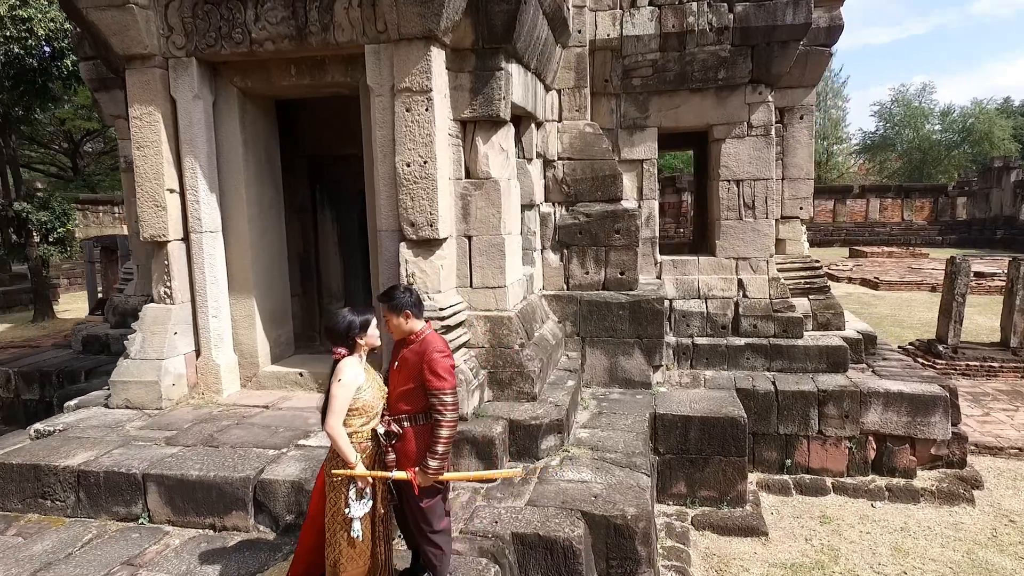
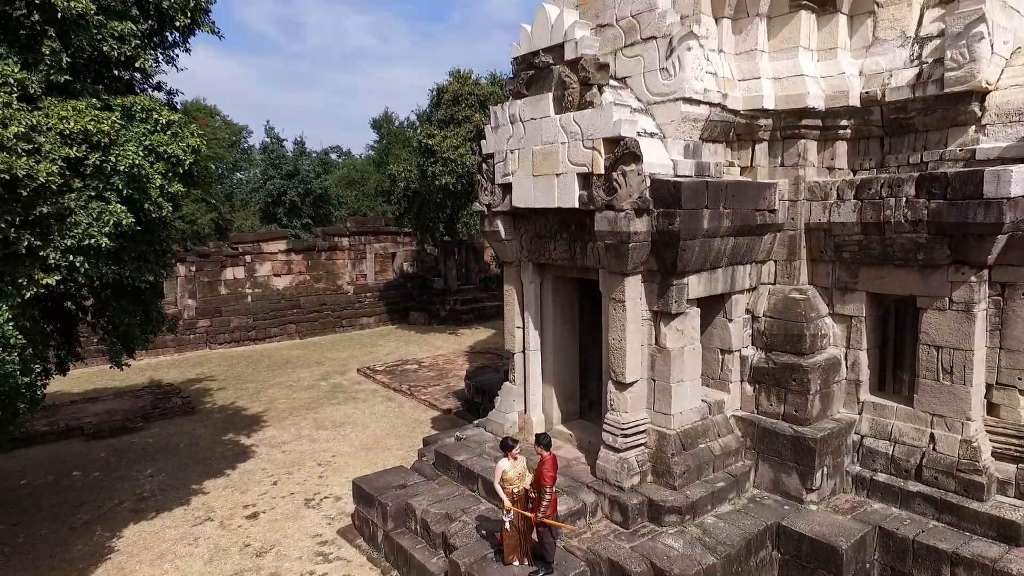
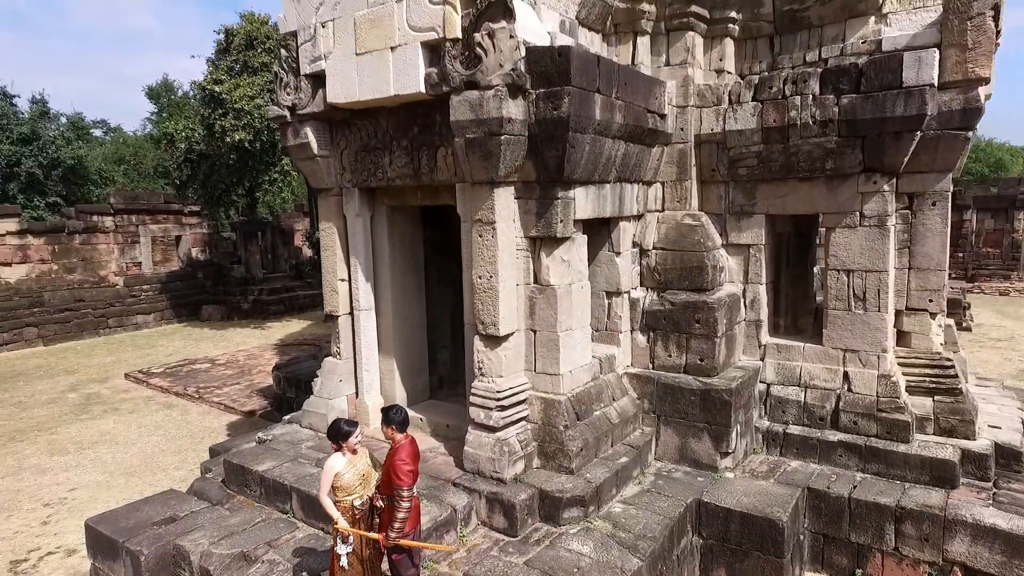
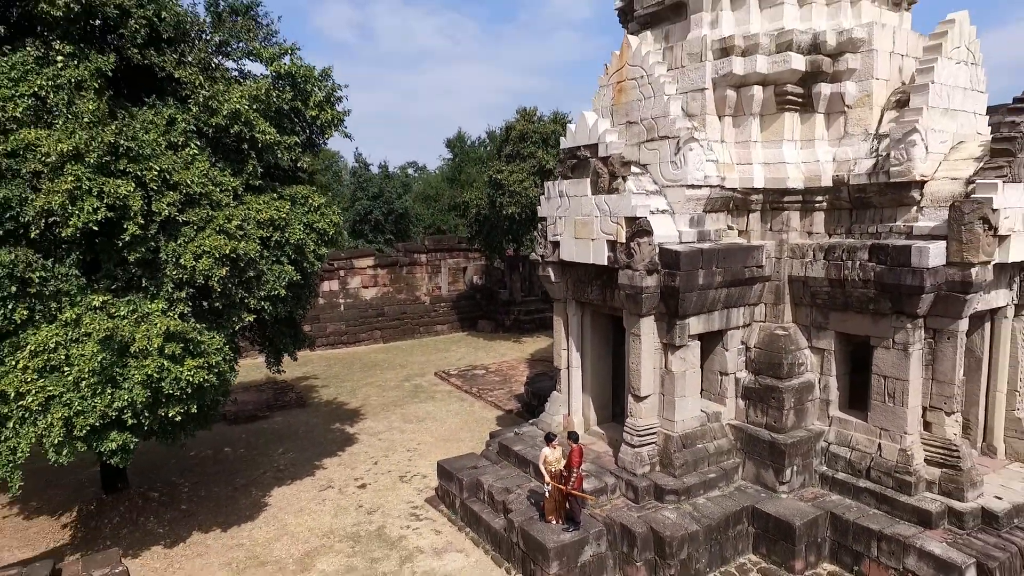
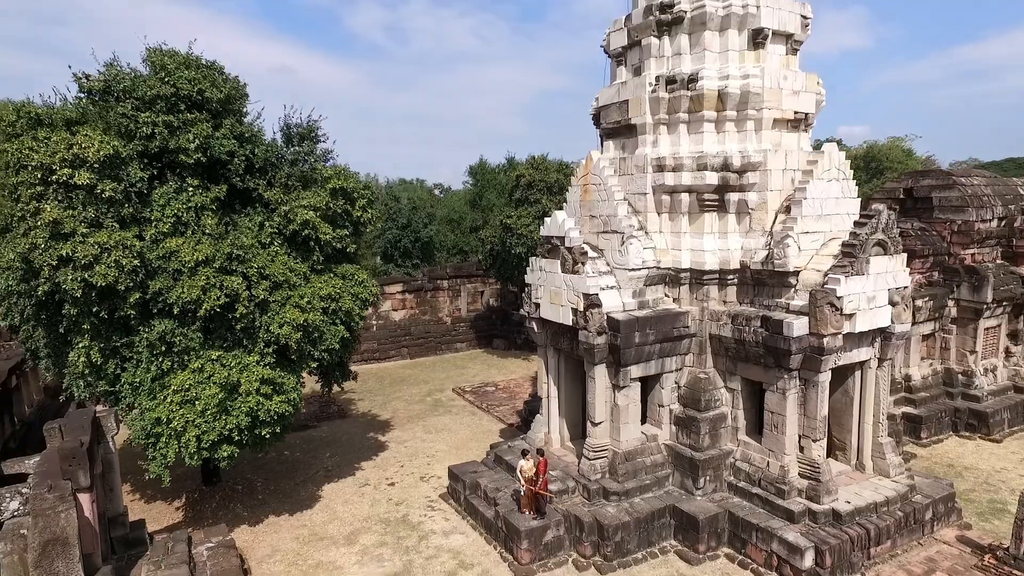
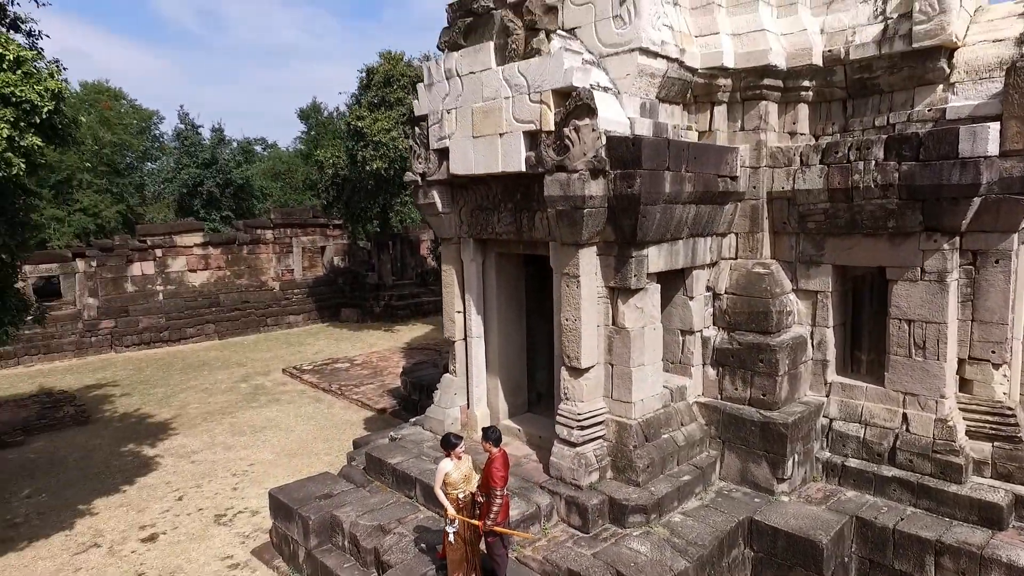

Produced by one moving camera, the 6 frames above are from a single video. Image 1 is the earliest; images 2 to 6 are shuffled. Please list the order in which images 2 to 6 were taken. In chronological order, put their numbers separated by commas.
3, 6, 2, 4, 5
